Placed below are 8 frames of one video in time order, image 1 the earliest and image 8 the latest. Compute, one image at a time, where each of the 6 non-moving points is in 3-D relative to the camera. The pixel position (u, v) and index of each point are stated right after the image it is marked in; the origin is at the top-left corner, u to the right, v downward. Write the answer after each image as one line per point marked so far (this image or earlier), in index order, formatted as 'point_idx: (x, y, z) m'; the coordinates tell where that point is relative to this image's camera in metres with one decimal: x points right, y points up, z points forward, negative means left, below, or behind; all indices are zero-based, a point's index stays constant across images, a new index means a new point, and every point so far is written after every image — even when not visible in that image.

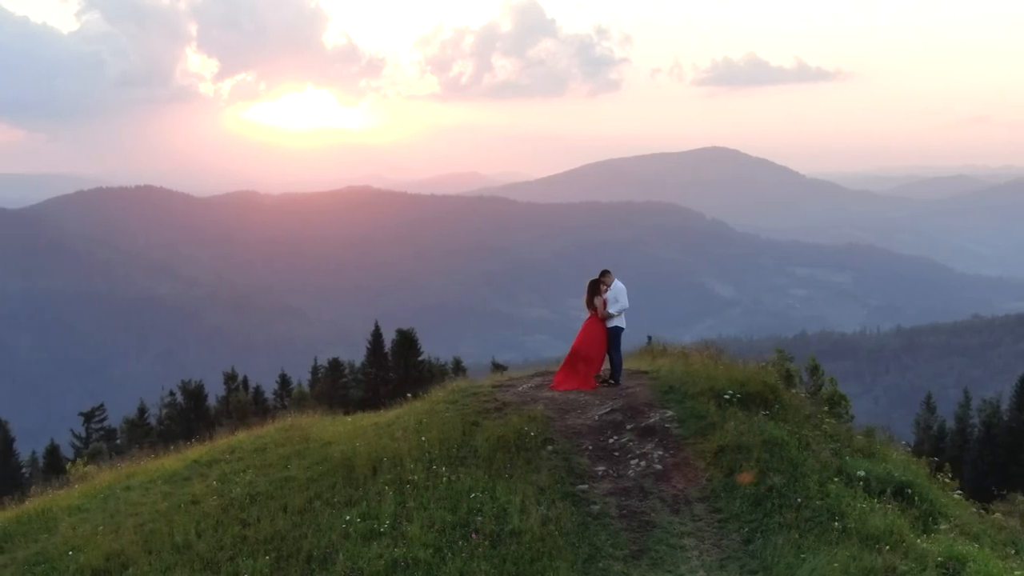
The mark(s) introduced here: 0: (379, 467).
0: (-0.8, -1.1, +9.3) m
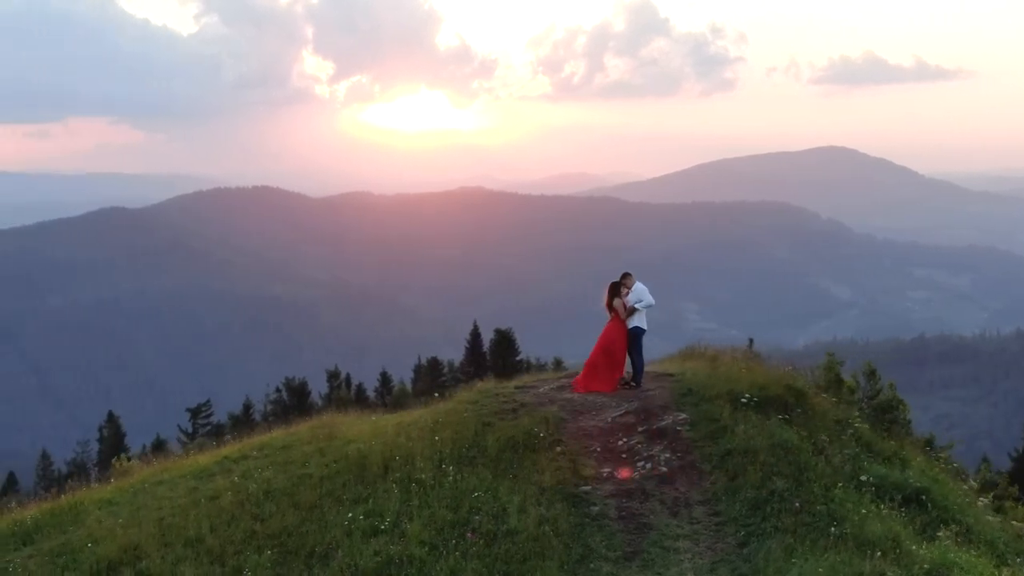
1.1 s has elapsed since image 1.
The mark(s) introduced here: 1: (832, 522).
0: (-0.8, -1.1, +9.5) m
1: (+1.8, -1.3, +8.3) m
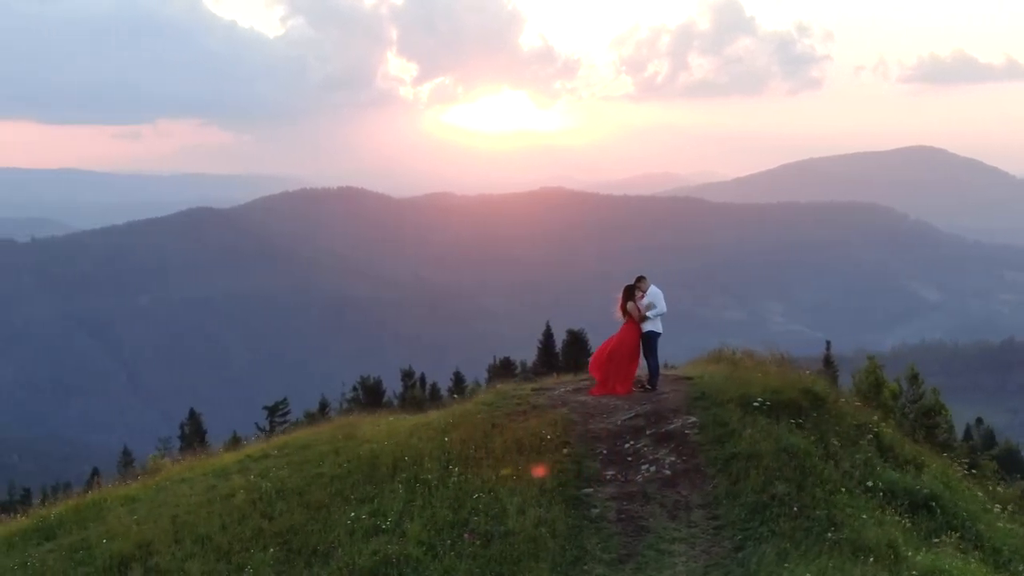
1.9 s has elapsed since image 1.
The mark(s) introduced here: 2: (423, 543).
0: (-0.7, -1.1, +9.6) m
1: (+1.8, -1.3, +8.3) m
2: (-0.5, -1.4, +8.4) m
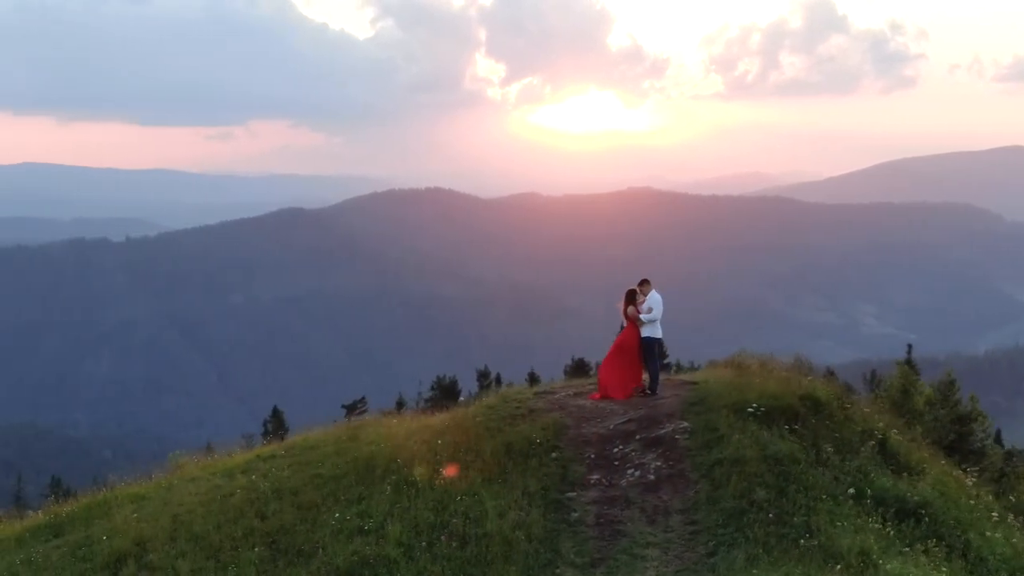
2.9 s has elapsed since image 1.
0: (-0.8, -1.2, +9.8) m
1: (+1.6, -1.4, +8.3) m
2: (-0.6, -1.5, +8.5) m
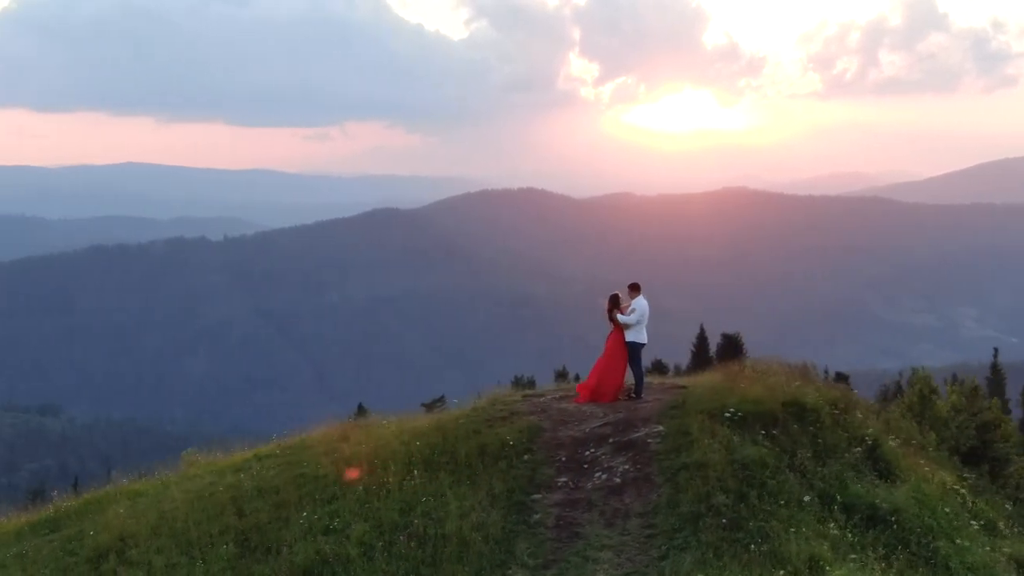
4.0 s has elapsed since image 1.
0: (-0.9, -1.2, +9.9) m
1: (+1.4, -1.4, +8.3) m
2: (-0.9, -1.5, +8.7) m
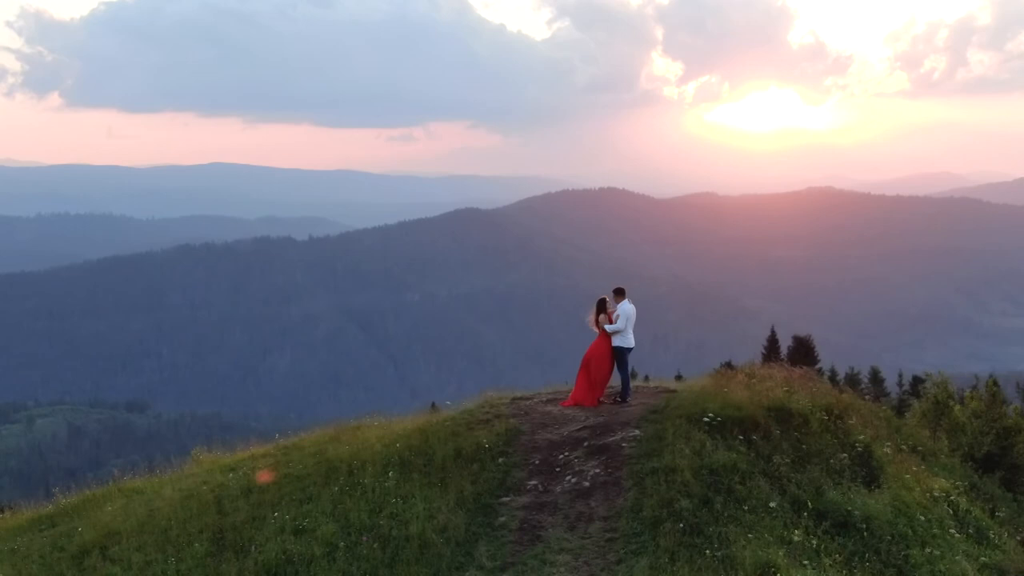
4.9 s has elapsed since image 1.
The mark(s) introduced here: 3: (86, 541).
0: (-1.1, -1.2, +10.1) m
1: (+1.1, -1.4, +8.4) m
2: (-1.1, -1.5, +8.8) m
3: (-2.9, -1.7, +10.1) m
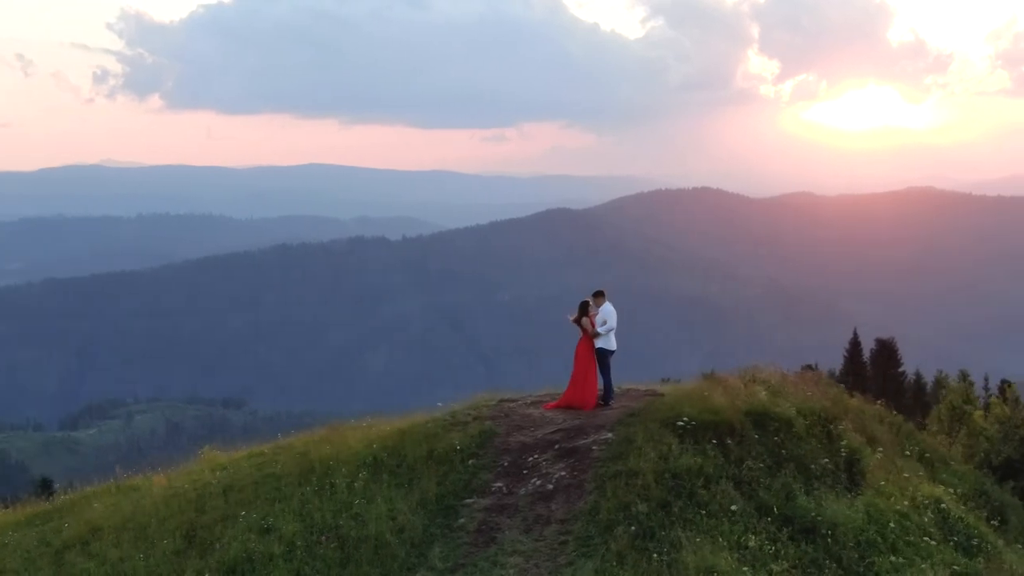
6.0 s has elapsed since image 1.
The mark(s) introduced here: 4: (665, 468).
0: (-1.3, -1.2, +10.2) m
1: (+0.9, -1.5, +8.3) m
2: (-1.3, -1.5, +8.9) m
3: (-3.1, -1.7, +10.3) m
4: (+1.0, -1.1, +9.3) m
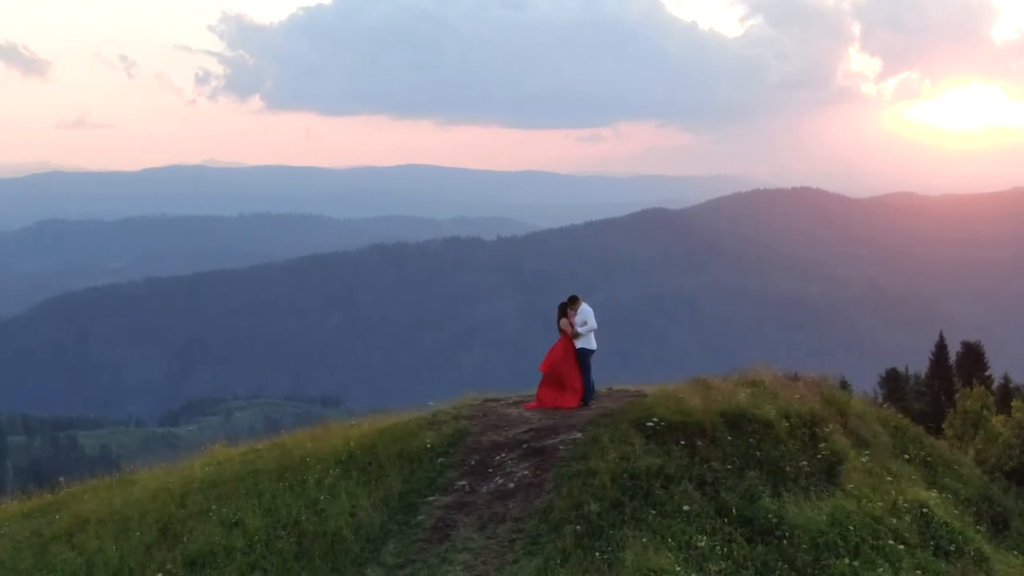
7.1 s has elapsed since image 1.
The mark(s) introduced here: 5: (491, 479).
0: (-1.4, -1.2, +10.4) m
1: (+0.6, -1.5, +8.4) m
2: (-1.6, -1.5, +9.1) m
3: (-3.2, -1.7, +10.6) m
4: (+0.7, -1.1, +9.4) m
5: (-0.1, -1.2, +9.5) m
